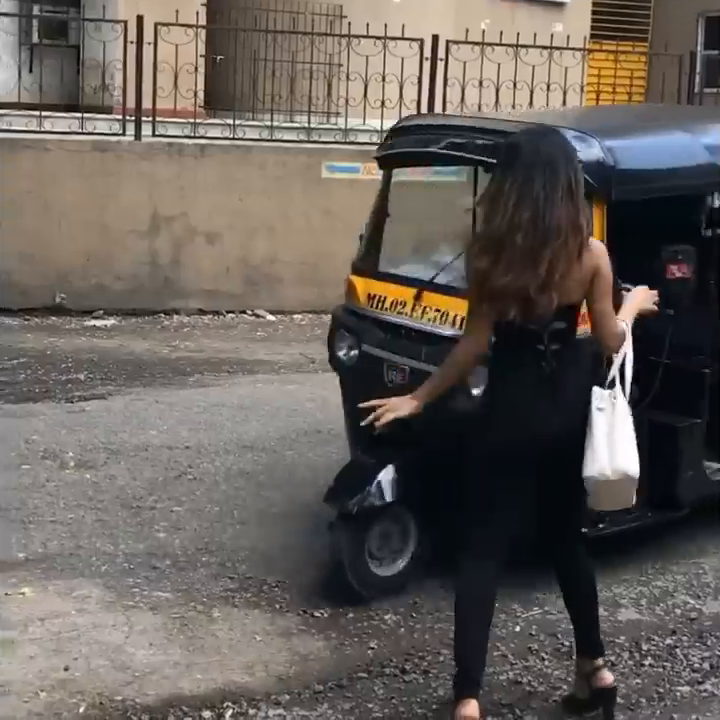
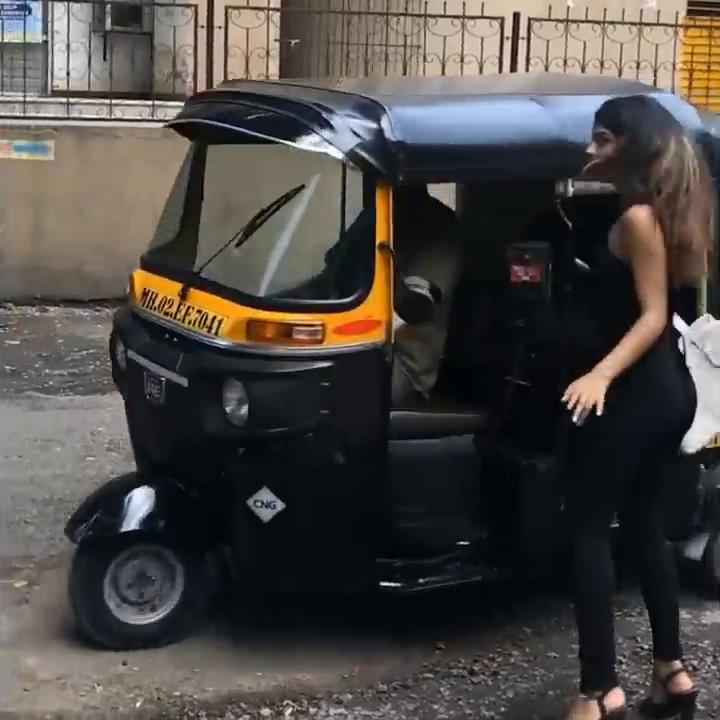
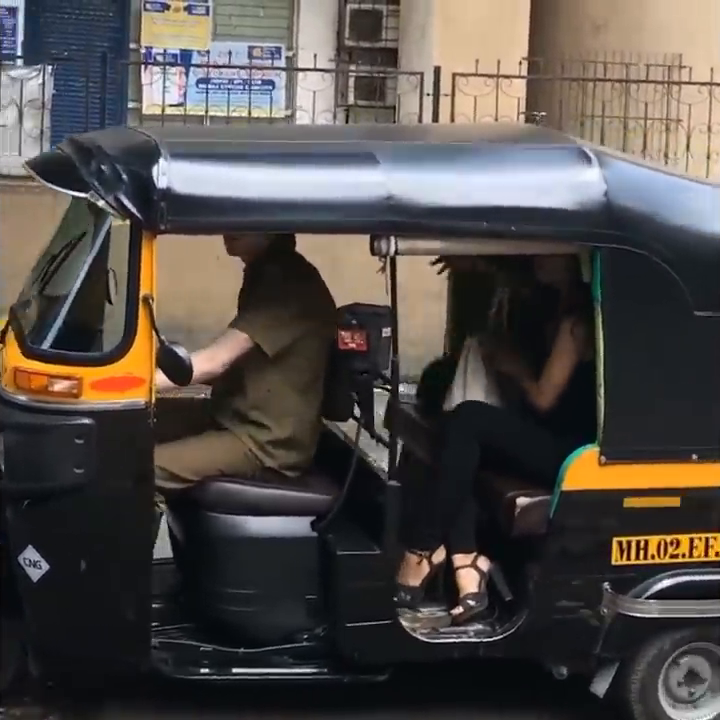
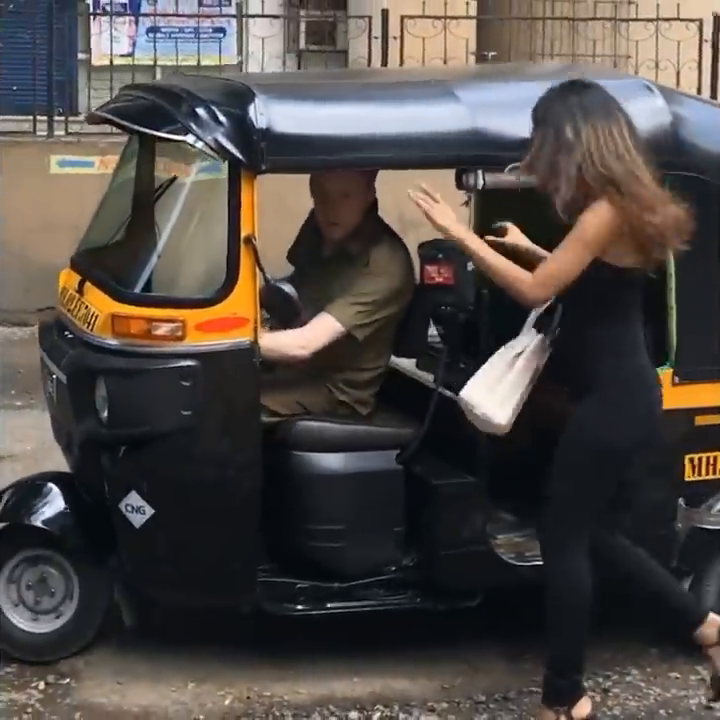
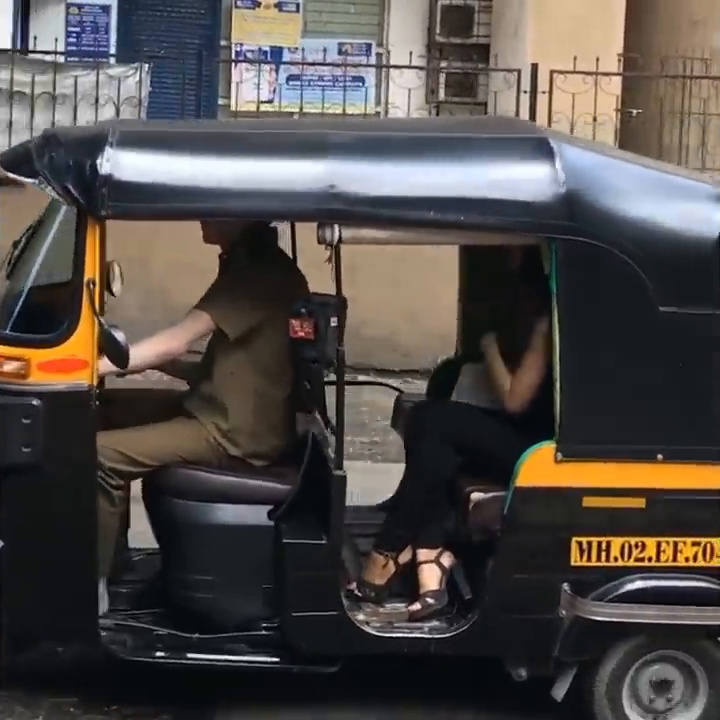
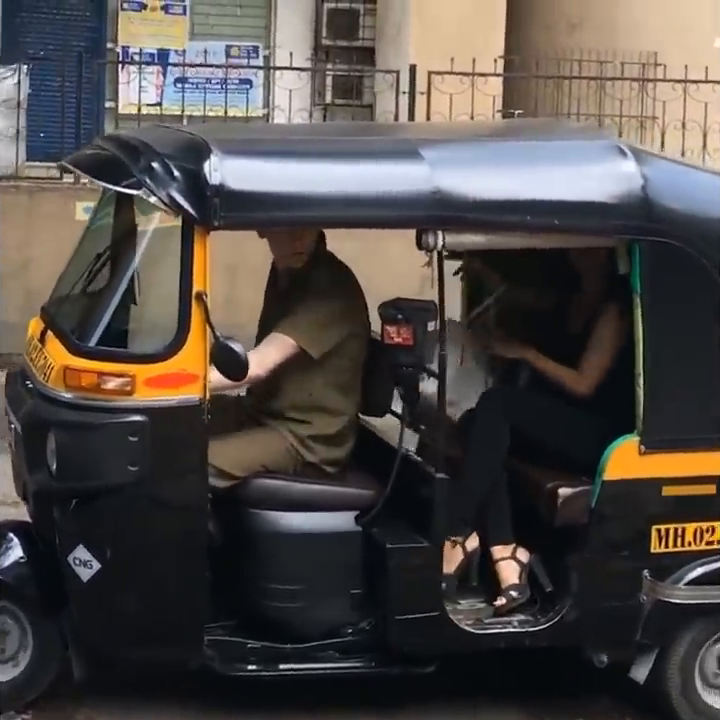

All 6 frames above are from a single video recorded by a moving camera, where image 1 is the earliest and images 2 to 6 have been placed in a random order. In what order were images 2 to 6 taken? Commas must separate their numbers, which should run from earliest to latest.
2, 4, 6, 3, 5
